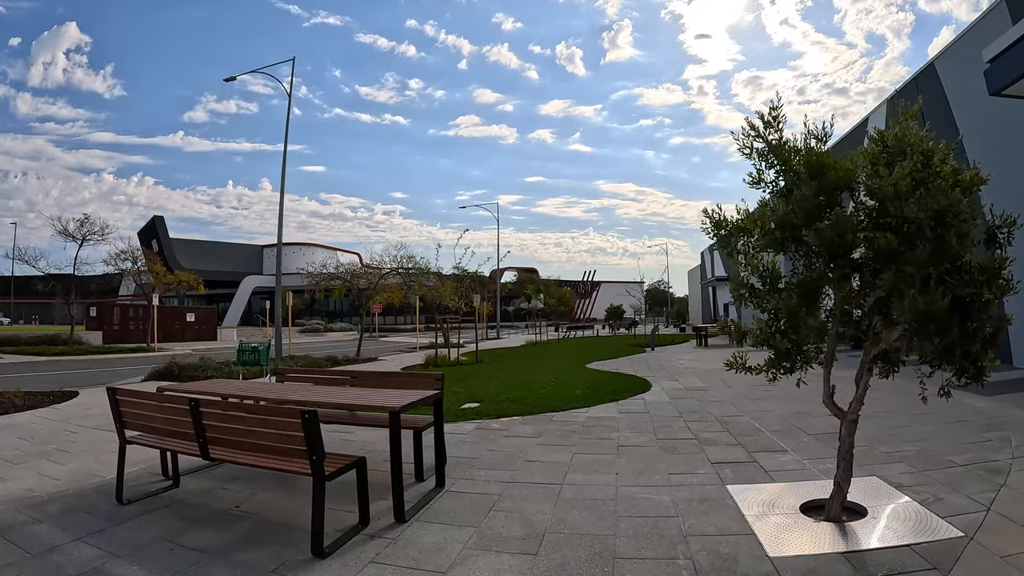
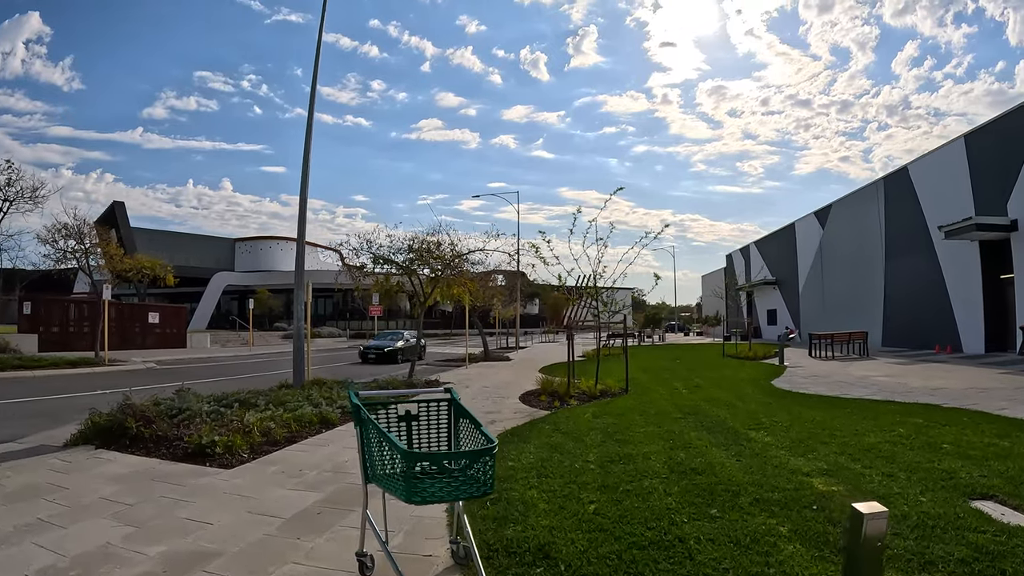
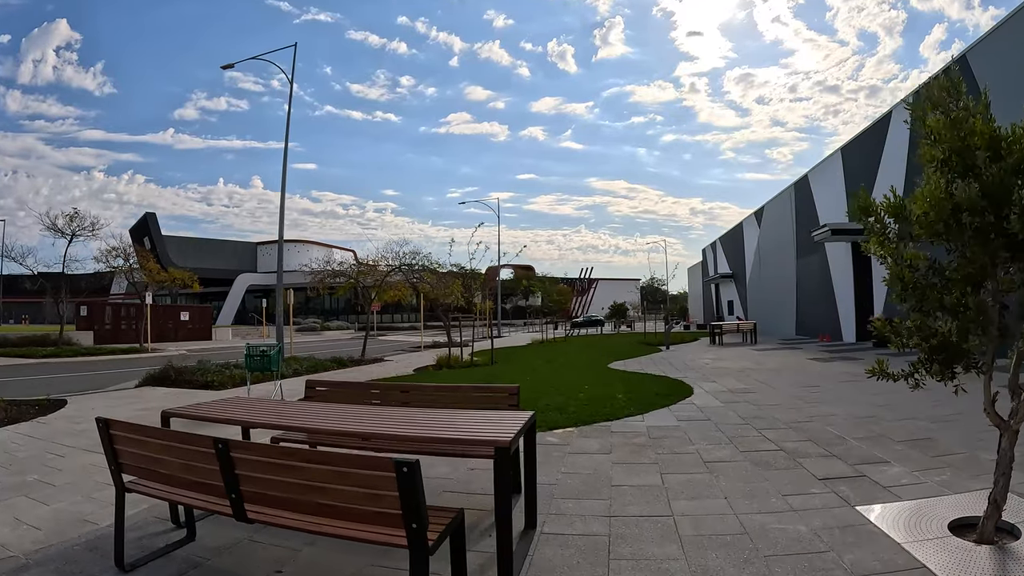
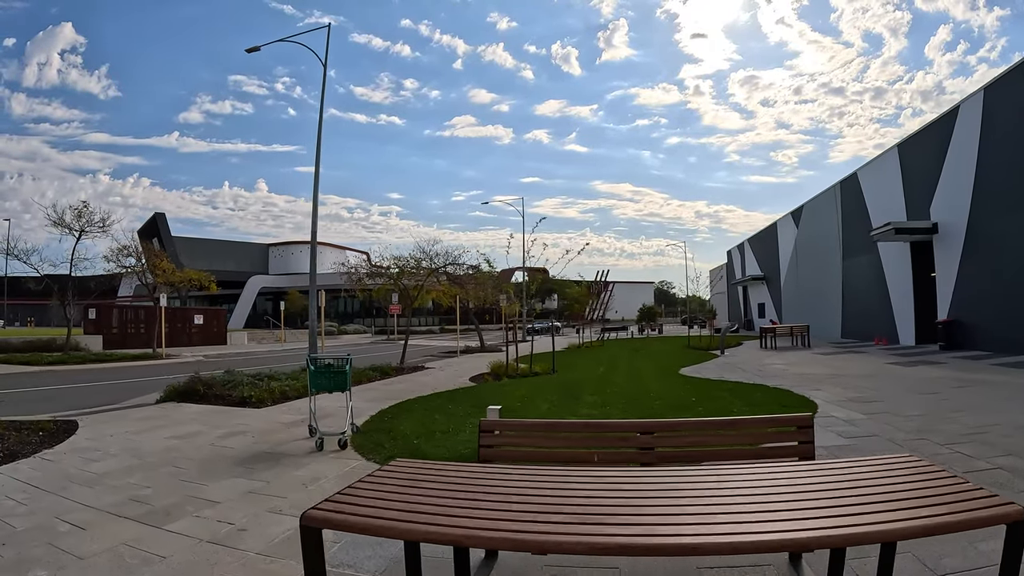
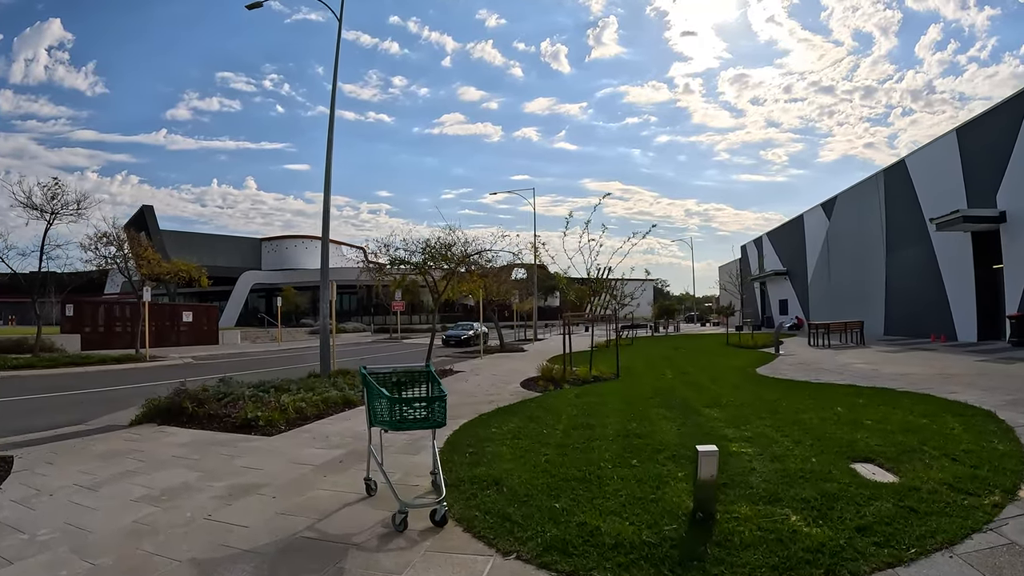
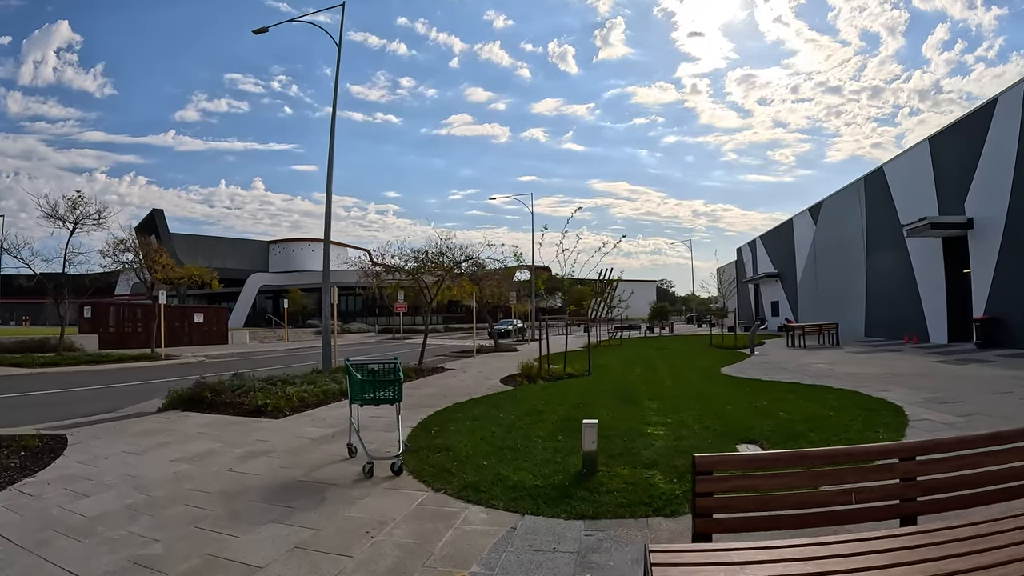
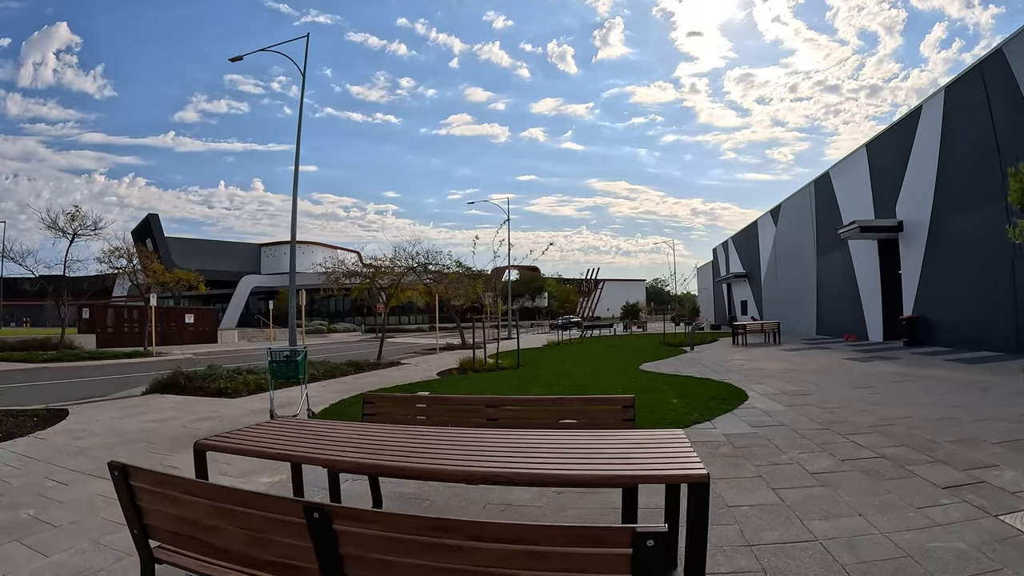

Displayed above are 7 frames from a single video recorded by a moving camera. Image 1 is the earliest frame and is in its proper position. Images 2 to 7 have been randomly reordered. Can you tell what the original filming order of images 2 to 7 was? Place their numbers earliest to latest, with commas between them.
3, 7, 4, 6, 5, 2
